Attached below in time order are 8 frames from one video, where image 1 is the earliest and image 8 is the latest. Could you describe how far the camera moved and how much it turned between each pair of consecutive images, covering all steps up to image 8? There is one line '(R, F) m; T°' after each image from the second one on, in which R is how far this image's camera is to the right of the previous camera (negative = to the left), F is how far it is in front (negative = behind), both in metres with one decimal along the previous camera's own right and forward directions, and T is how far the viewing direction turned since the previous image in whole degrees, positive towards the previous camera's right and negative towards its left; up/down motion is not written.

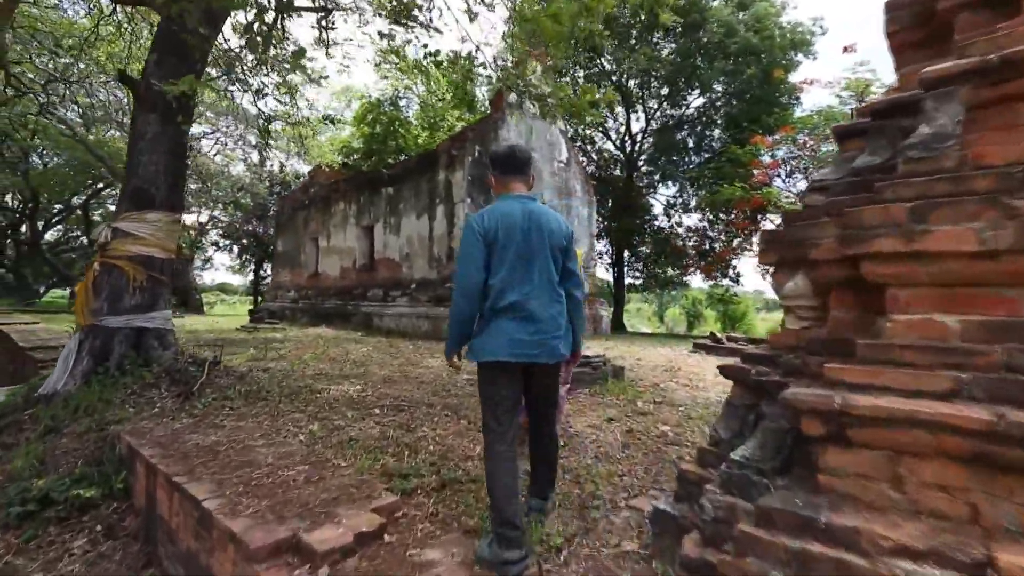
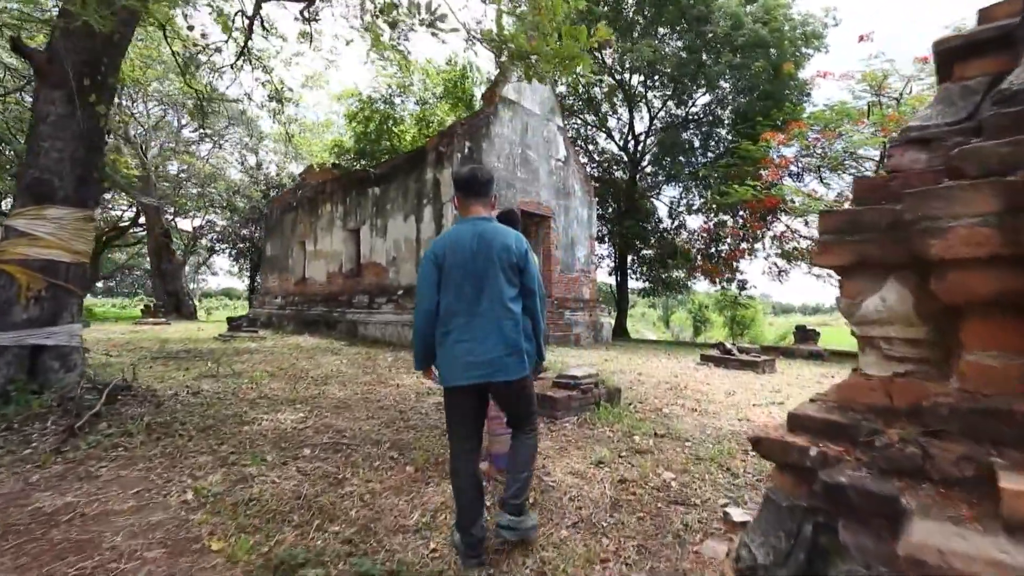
(+0.2, +0.6) m; -1°
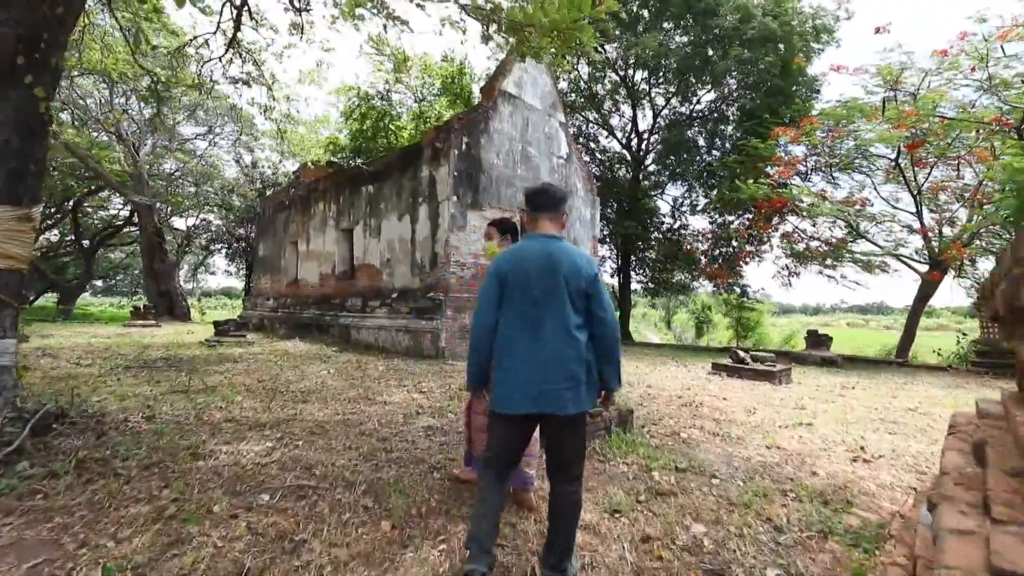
(0.0, +0.4) m; 0°
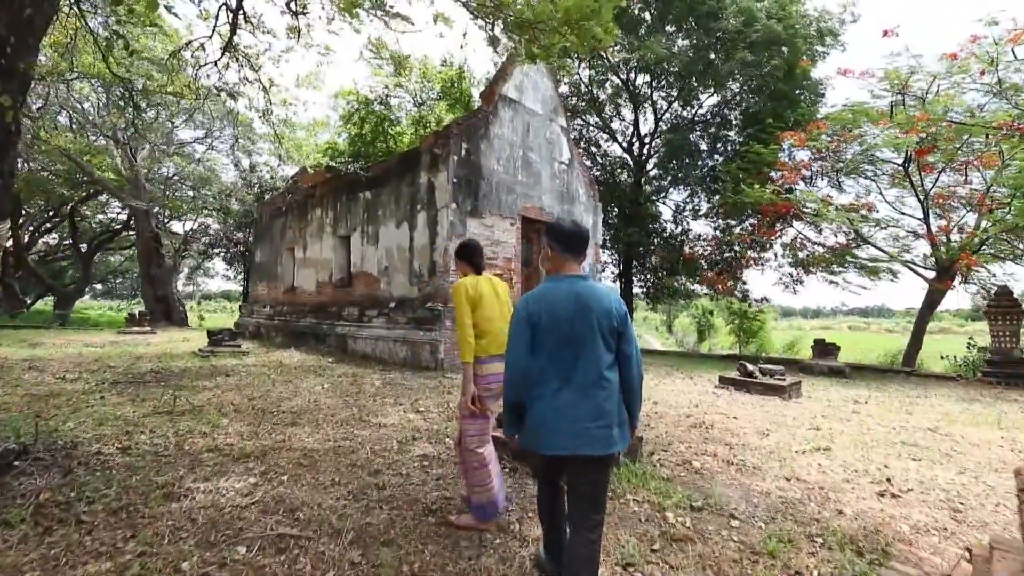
(0.0, +0.2) m; 0°
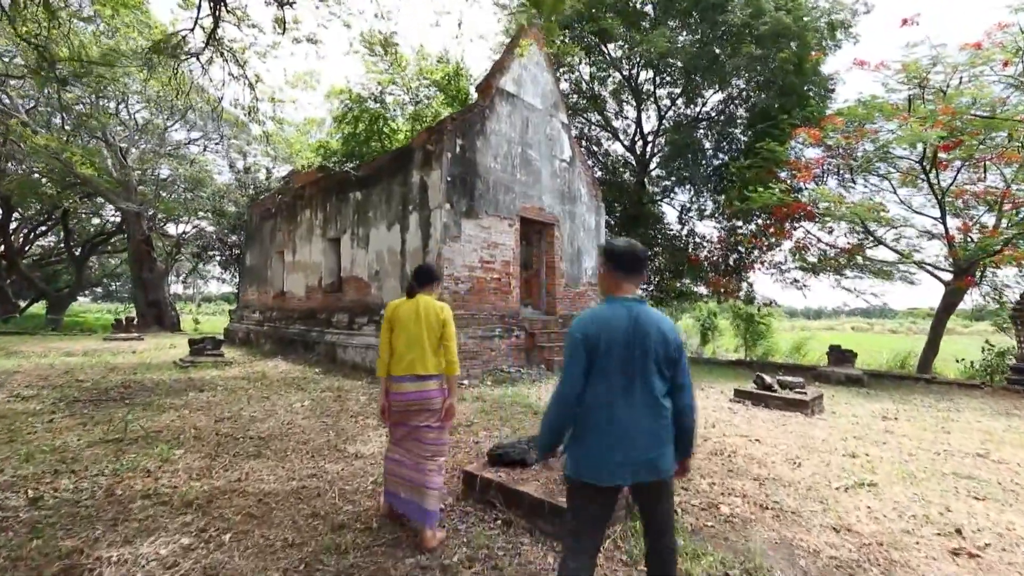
(0.0, +0.5) m; 0°
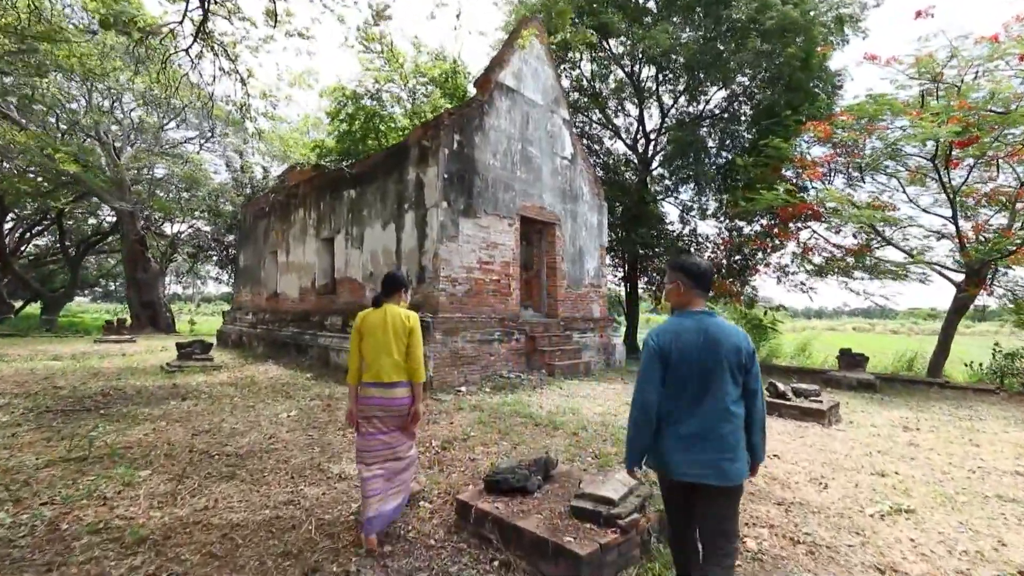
(0.0, +0.3) m; 0°
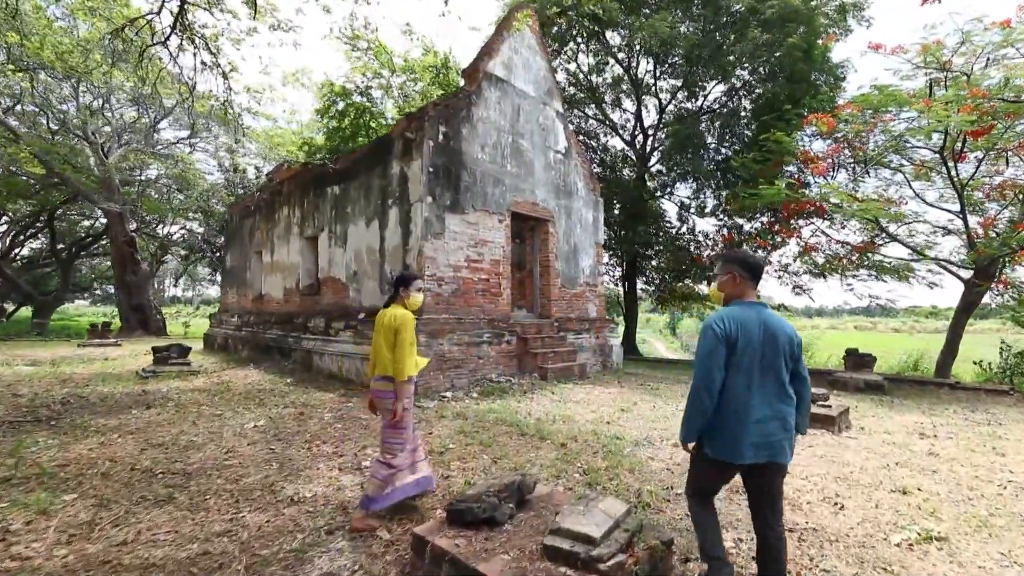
(+0.1, +0.4) m; 0°
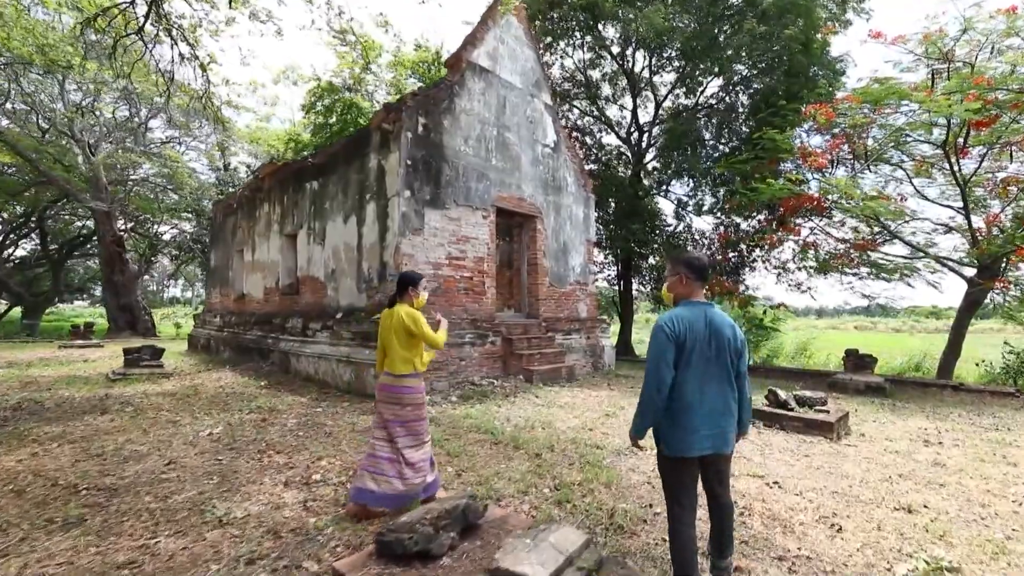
(+0.2, +0.3) m; 0°
